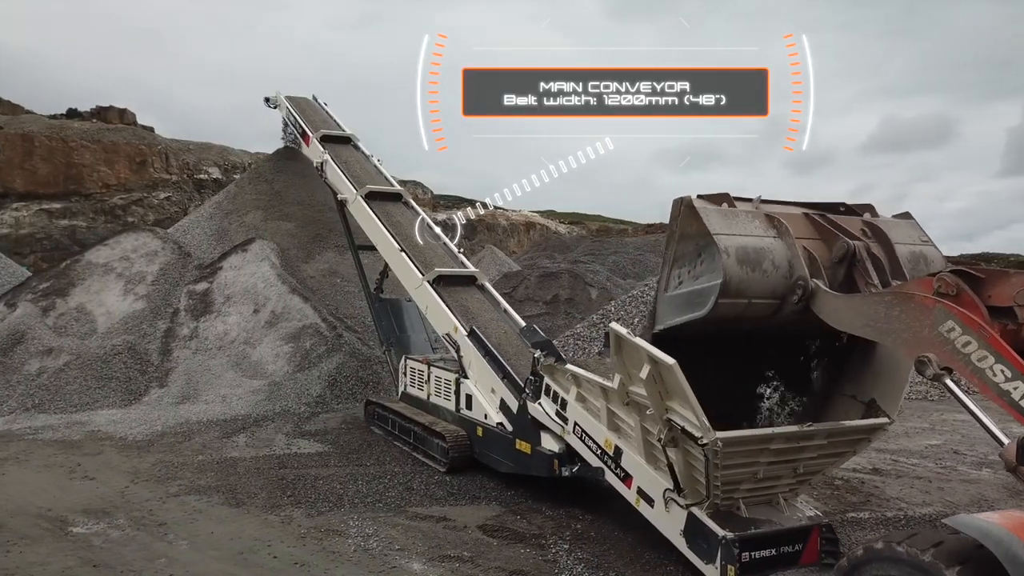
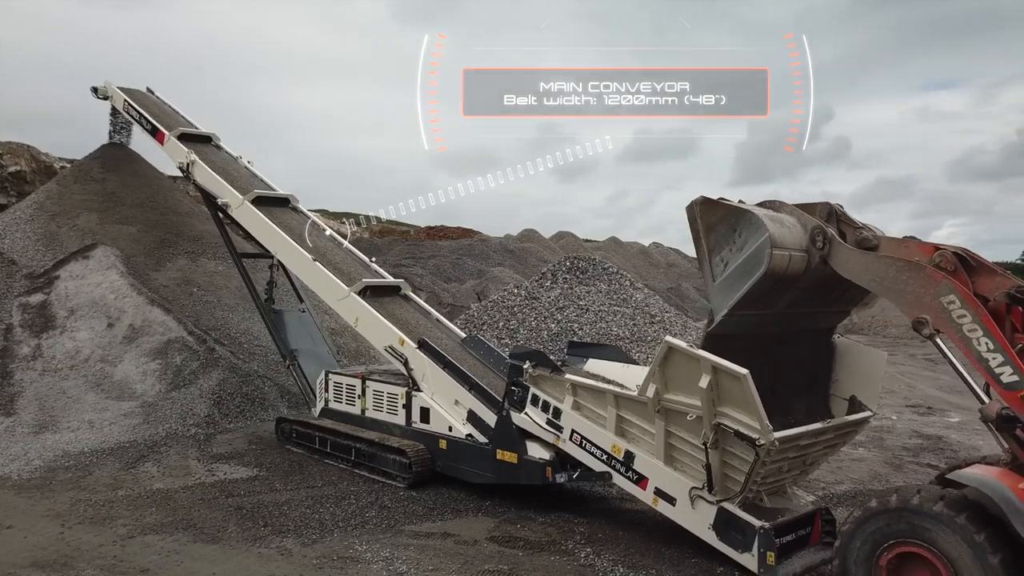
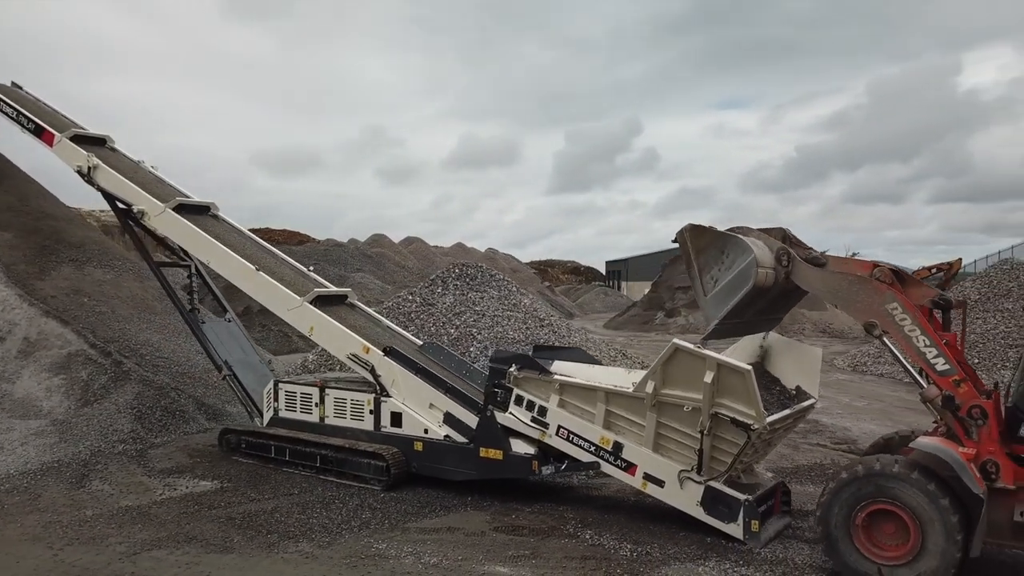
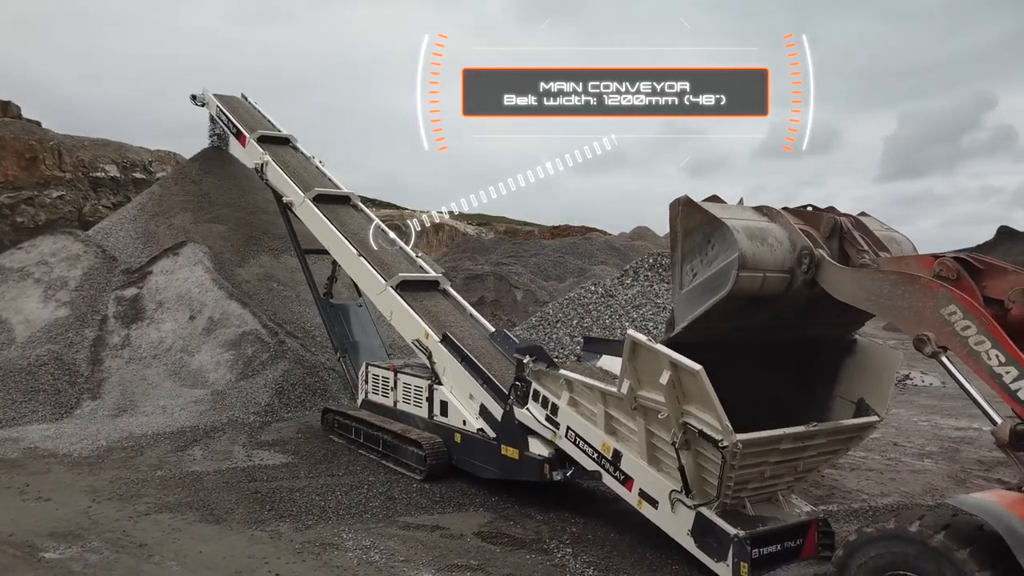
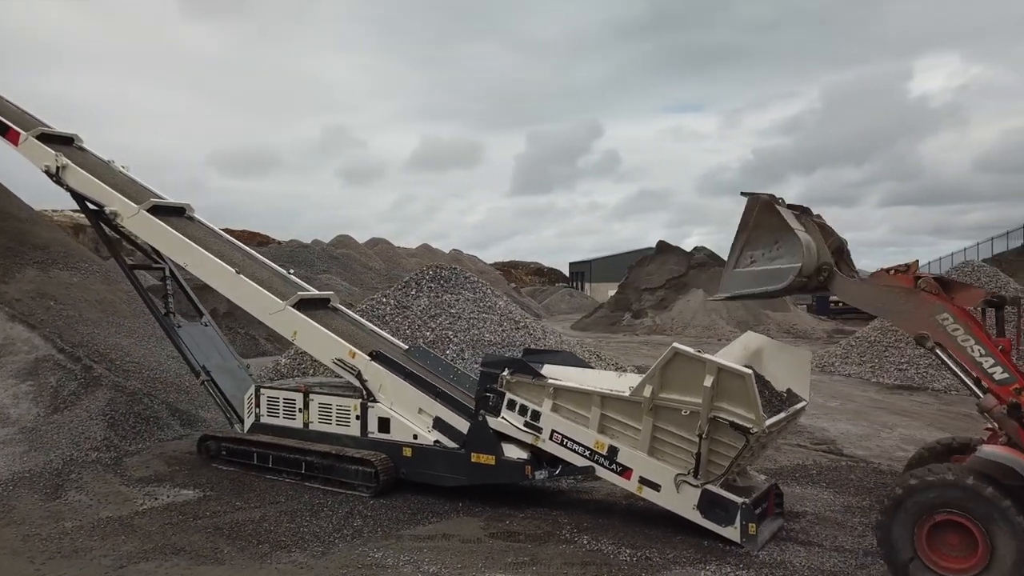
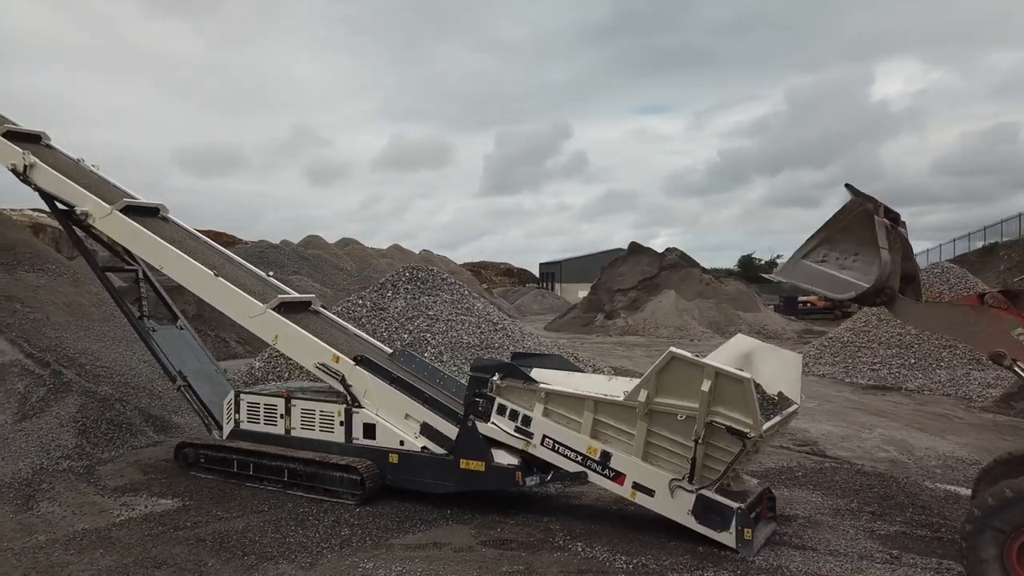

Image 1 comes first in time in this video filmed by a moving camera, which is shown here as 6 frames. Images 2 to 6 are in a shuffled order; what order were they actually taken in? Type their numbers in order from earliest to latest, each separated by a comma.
4, 2, 3, 5, 6
